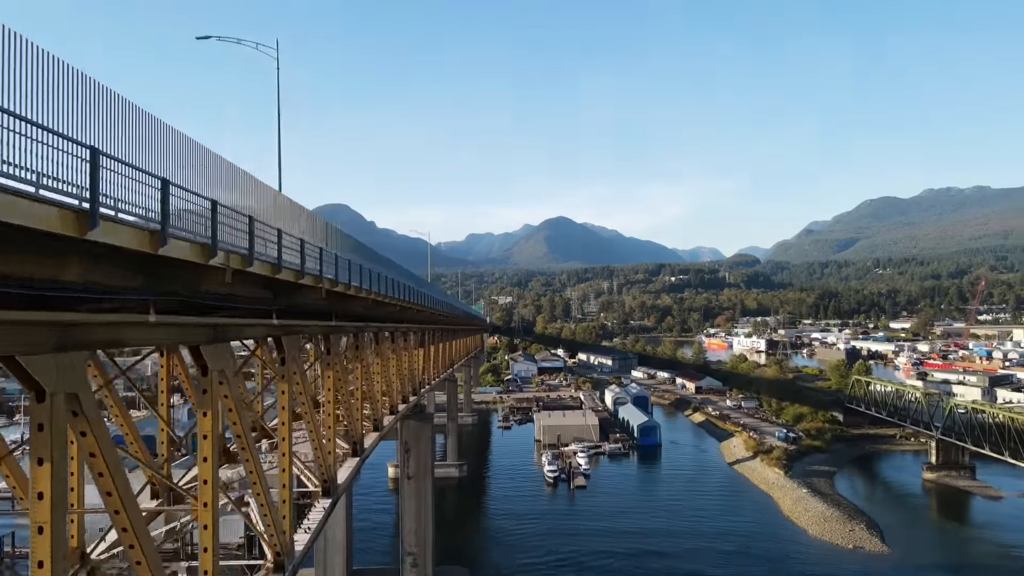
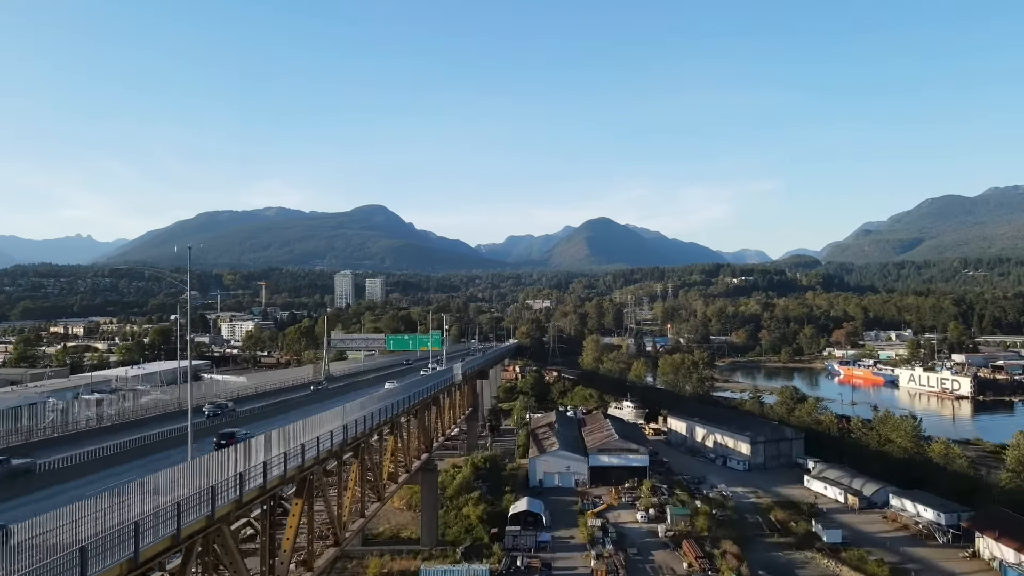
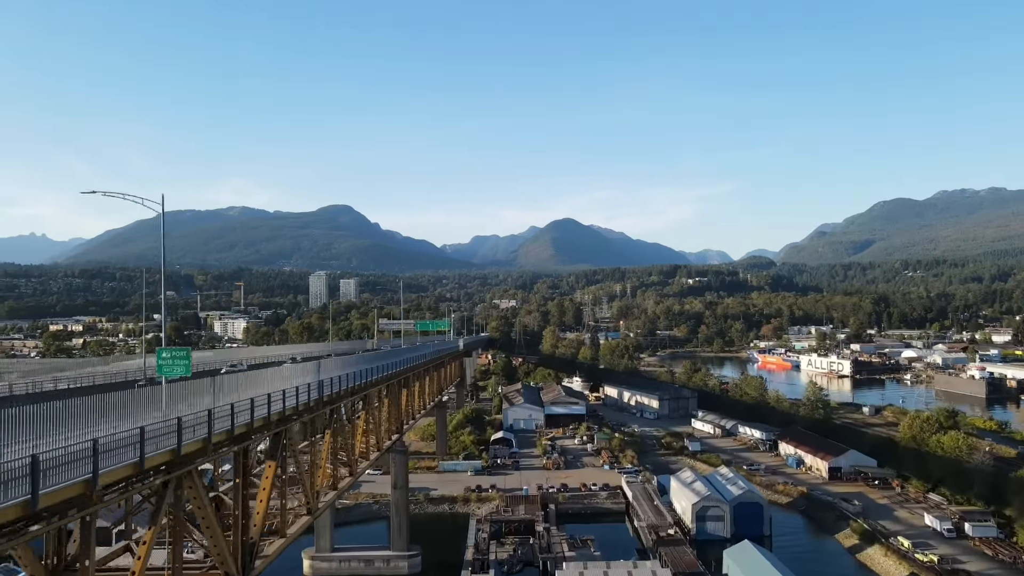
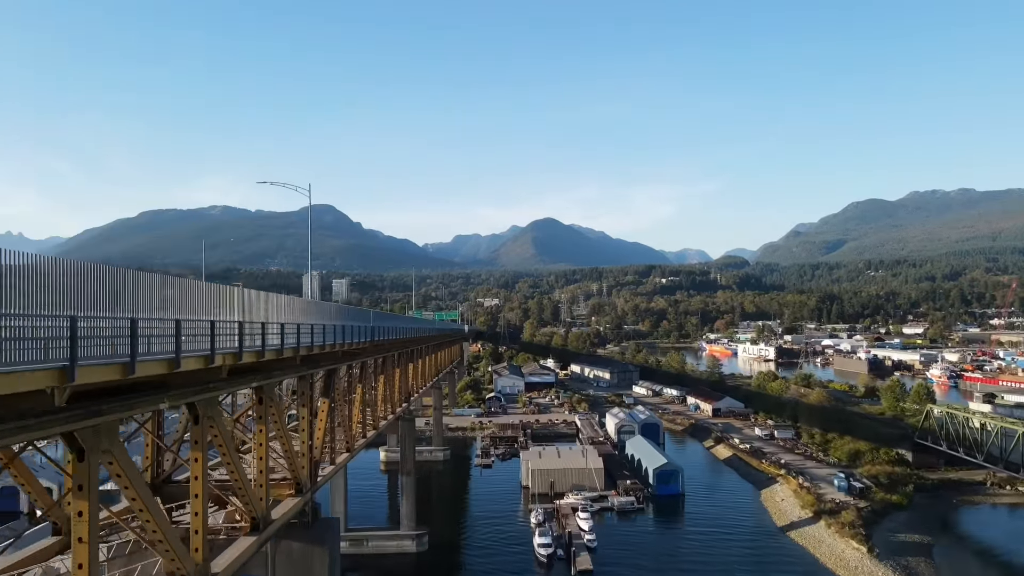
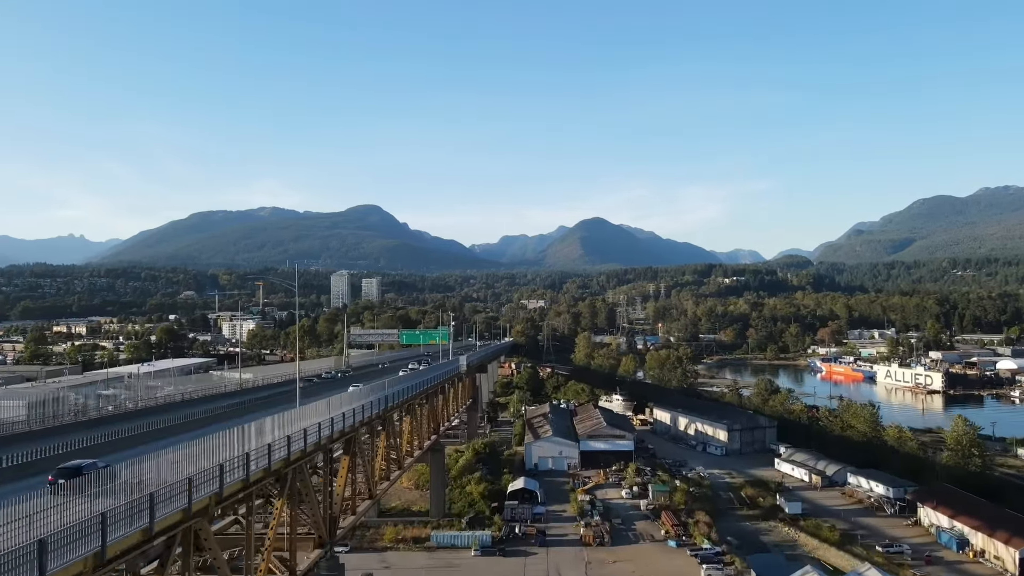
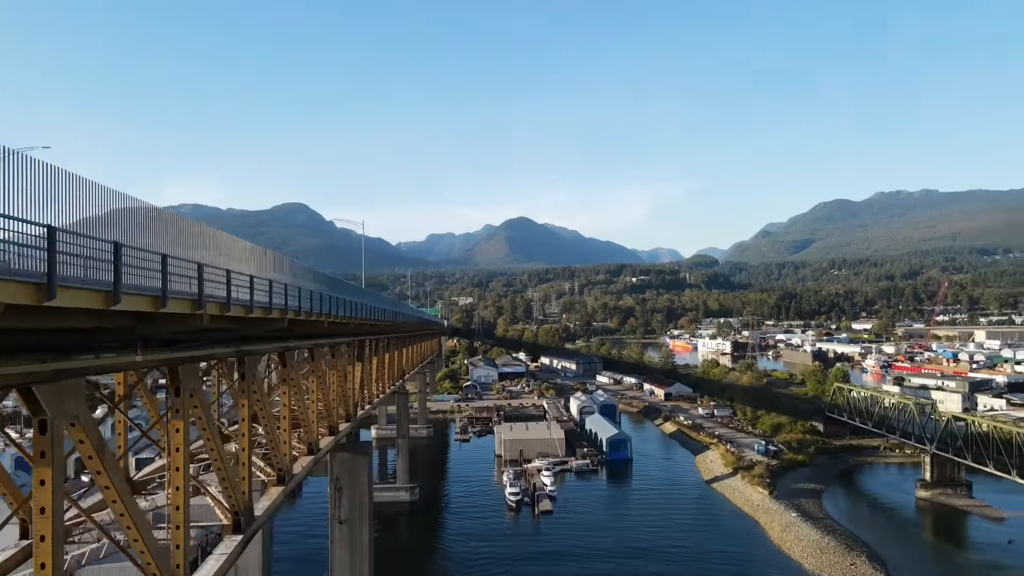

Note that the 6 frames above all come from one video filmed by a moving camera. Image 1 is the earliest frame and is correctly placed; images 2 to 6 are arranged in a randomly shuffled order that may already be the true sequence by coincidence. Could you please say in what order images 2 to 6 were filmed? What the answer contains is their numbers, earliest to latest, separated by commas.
6, 4, 3, 5, 2
